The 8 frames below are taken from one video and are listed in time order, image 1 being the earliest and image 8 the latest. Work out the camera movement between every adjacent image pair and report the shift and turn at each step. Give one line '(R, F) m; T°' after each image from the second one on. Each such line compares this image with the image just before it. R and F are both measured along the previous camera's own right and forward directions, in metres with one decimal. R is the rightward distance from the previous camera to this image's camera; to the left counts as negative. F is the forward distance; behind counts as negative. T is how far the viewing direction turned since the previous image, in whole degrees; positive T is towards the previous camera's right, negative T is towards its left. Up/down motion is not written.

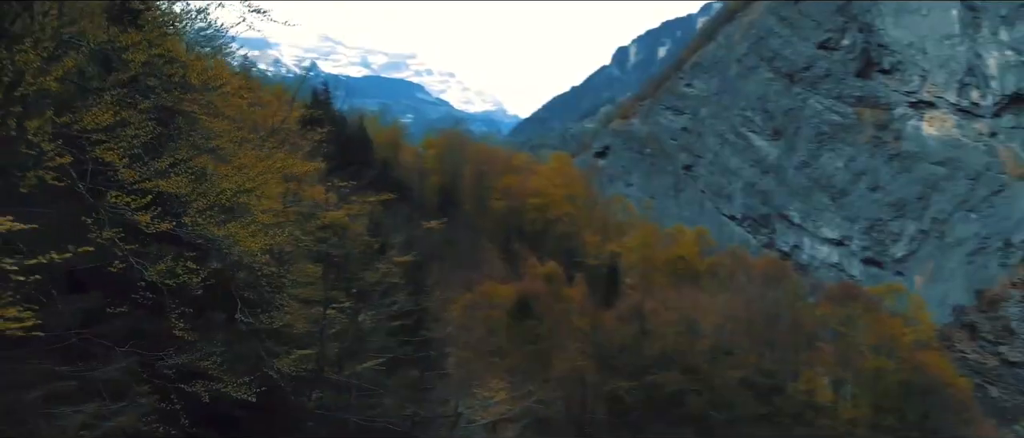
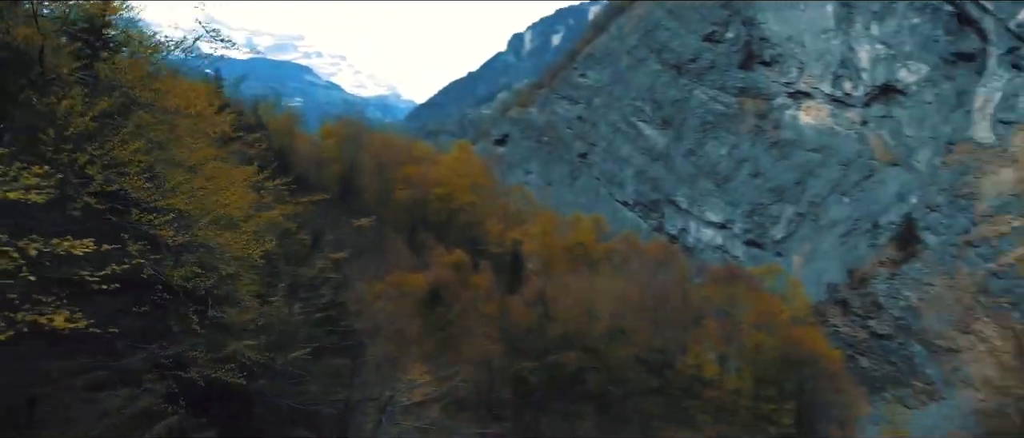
(-0.2, -0.9) m; +8°
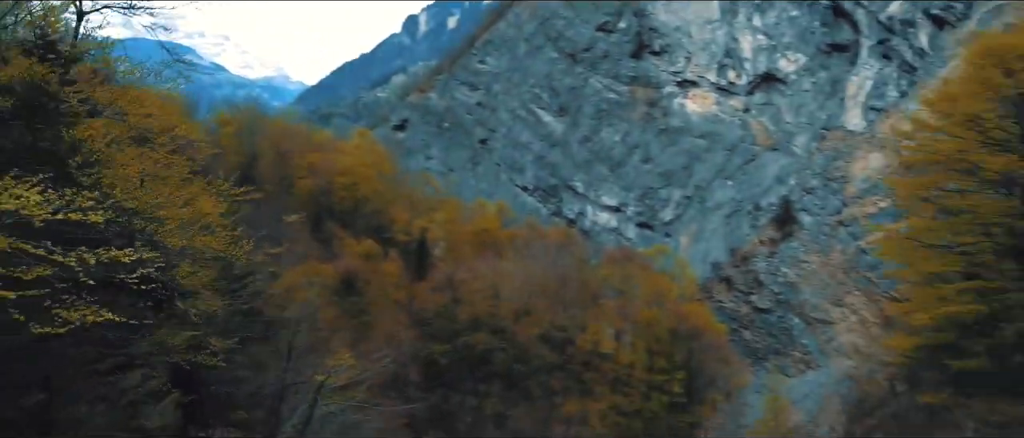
(-0.4, -1.6) m; +8°
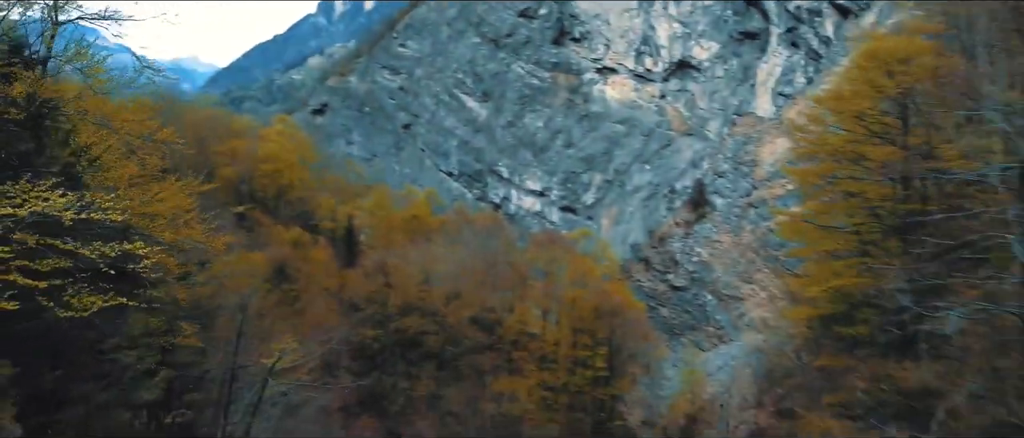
(-0.4, -1.3) m; +6°
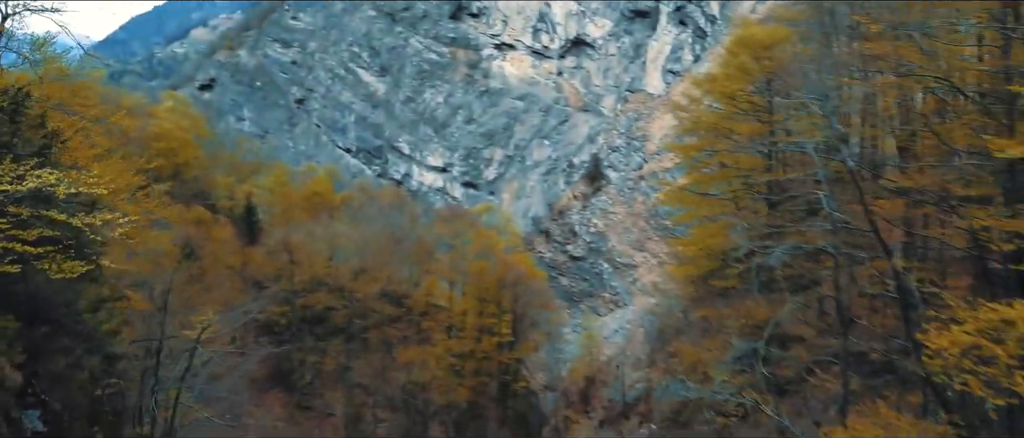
(-0.4, -1.5) m; +8°
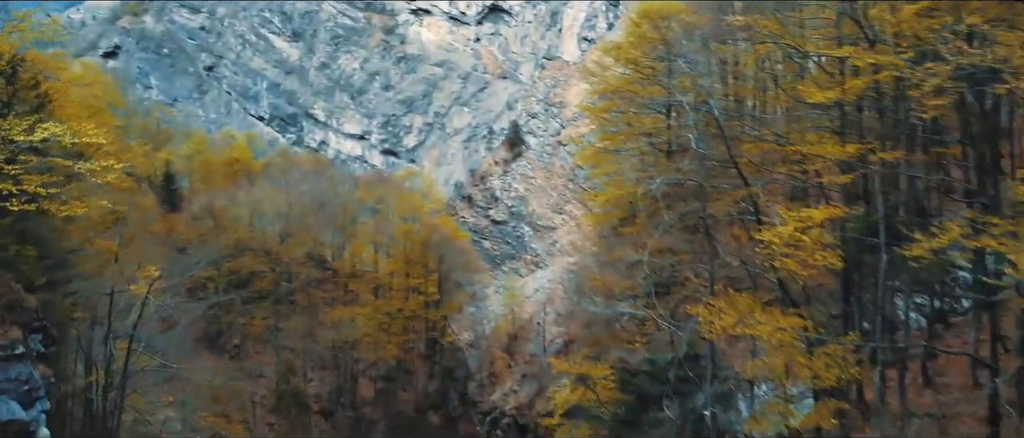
(-0.3, -2.0) m; +6°
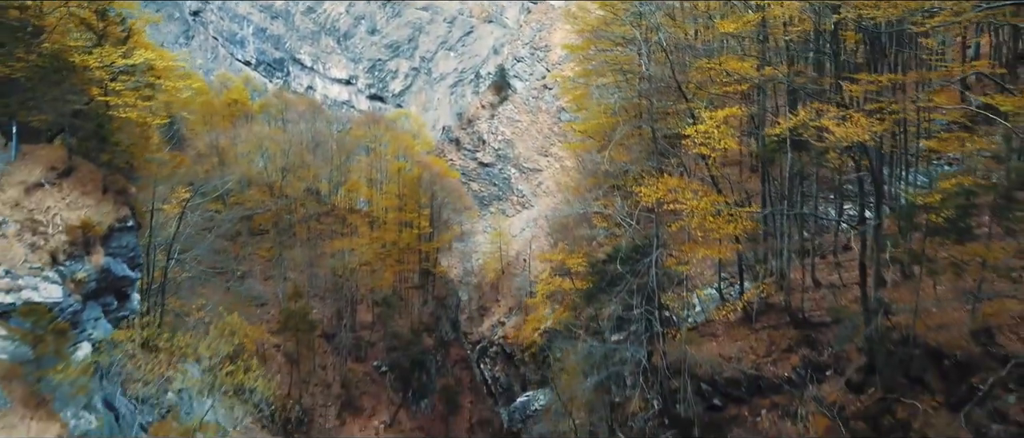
(-0.1, -2.9) m; +1°
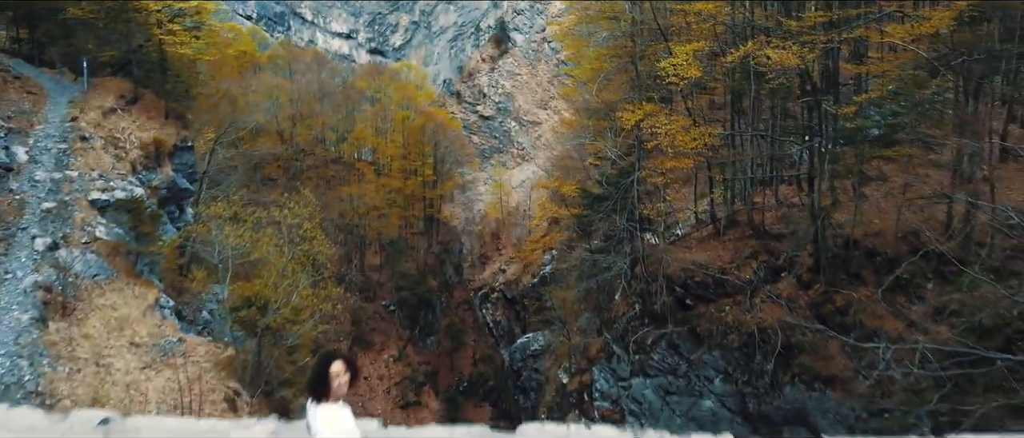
(0.0, -2.2) m; 0°
